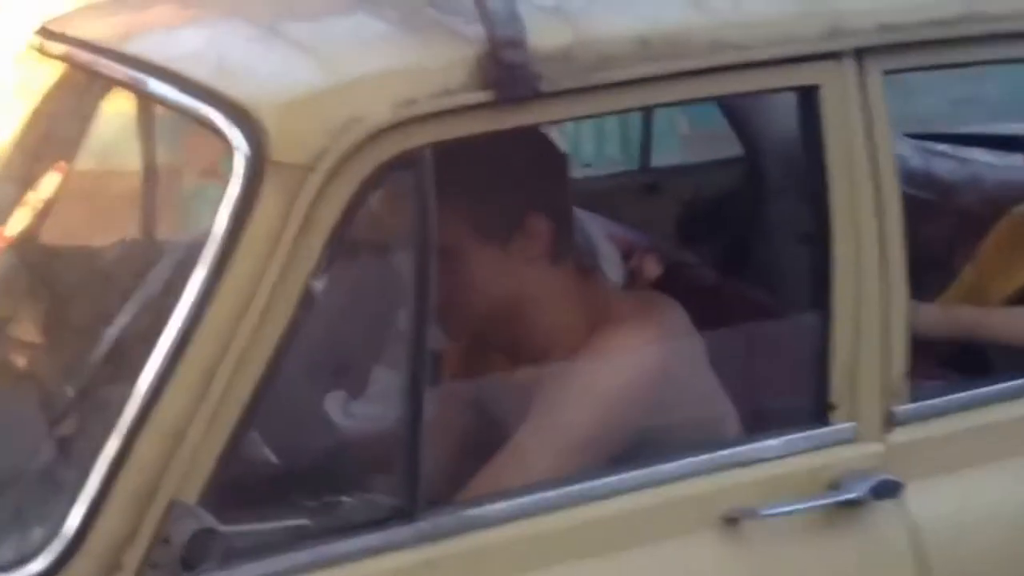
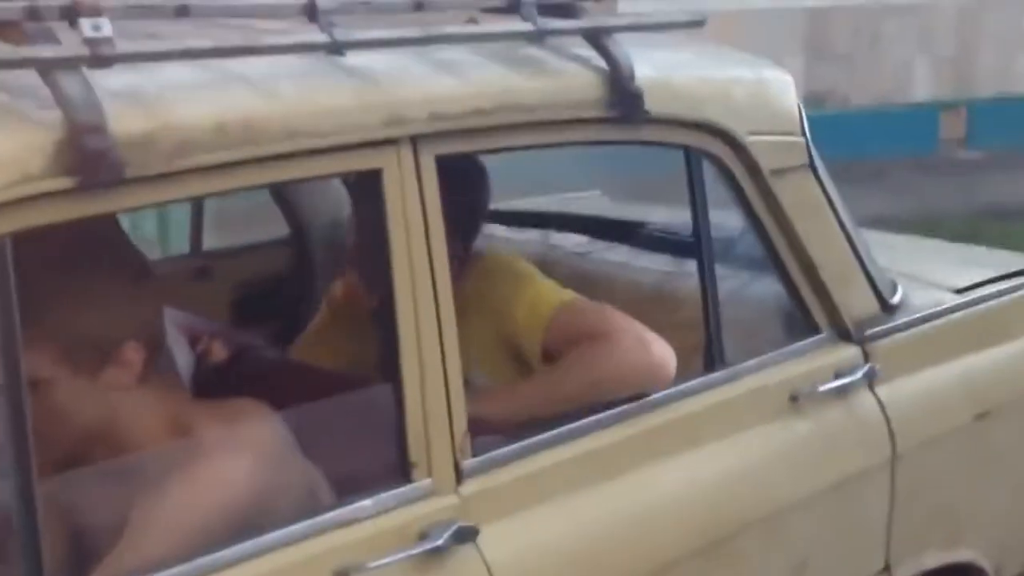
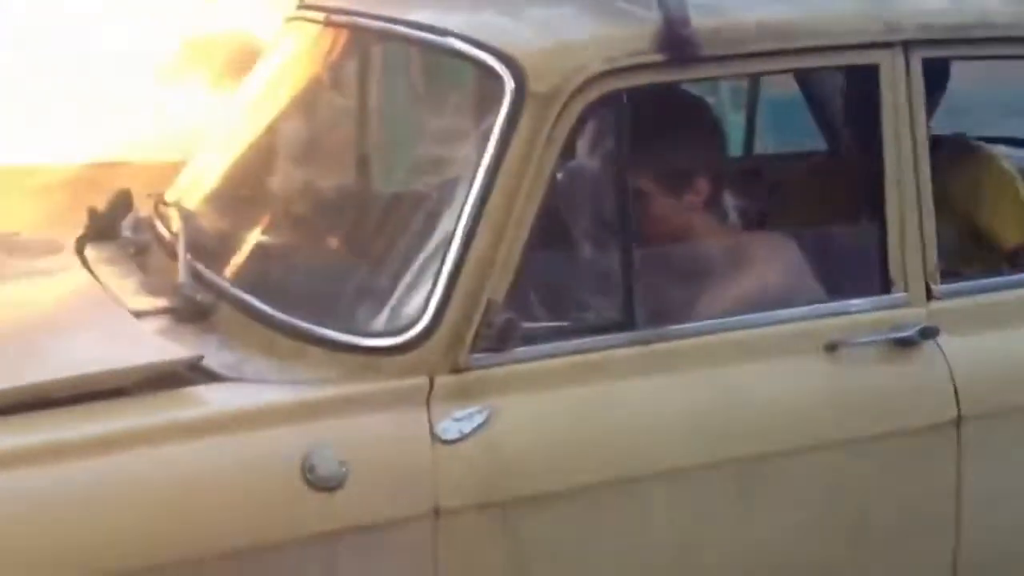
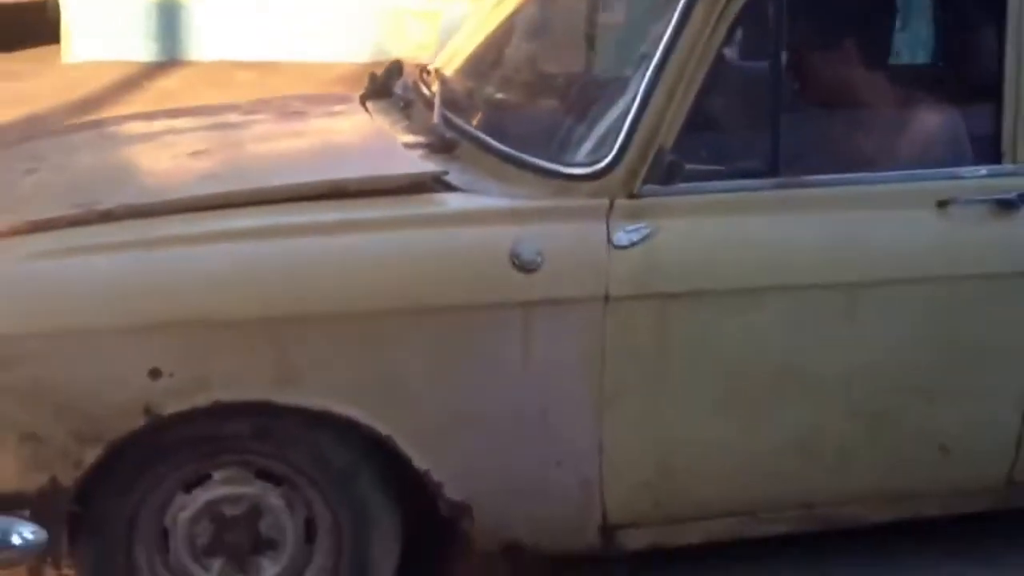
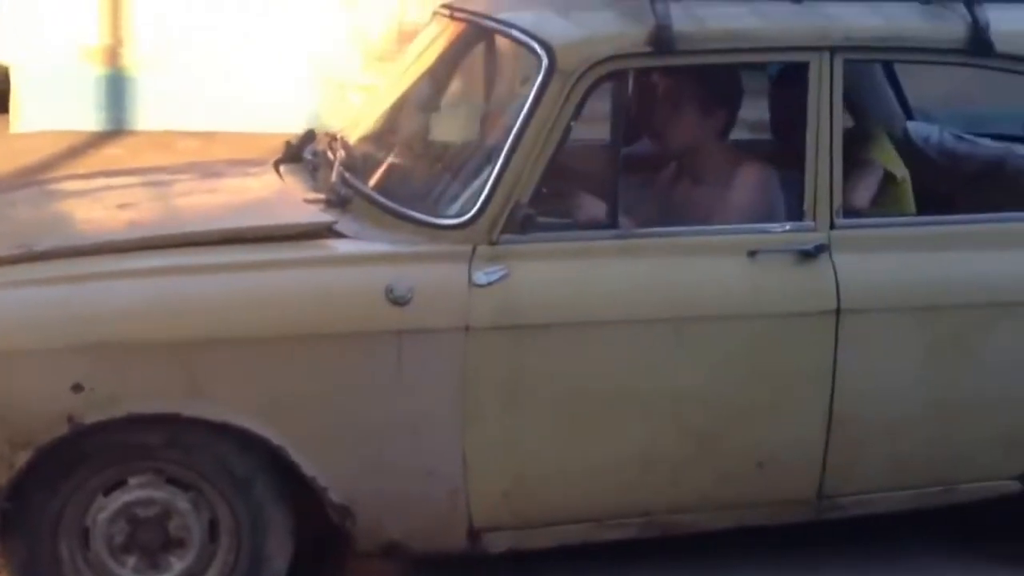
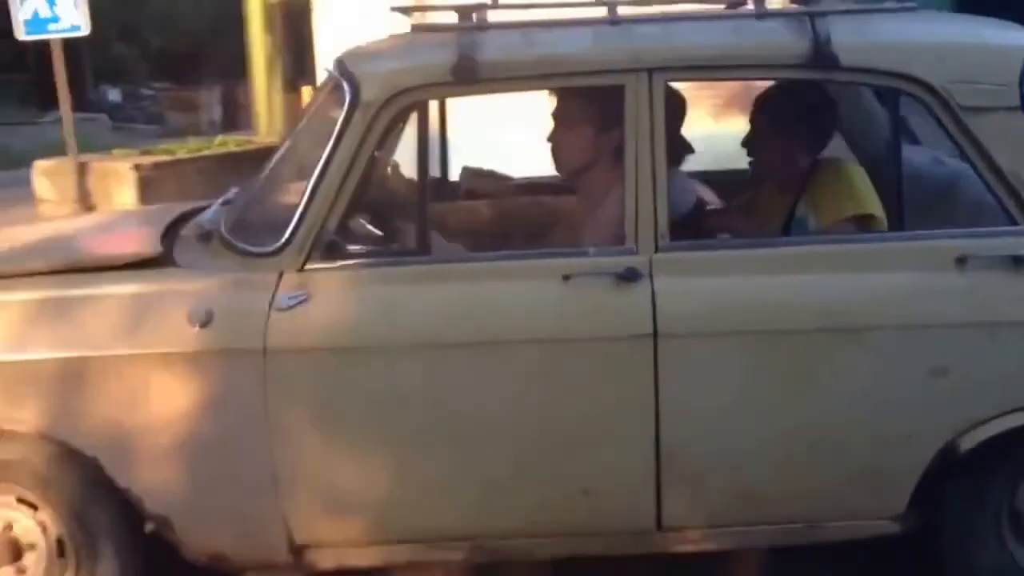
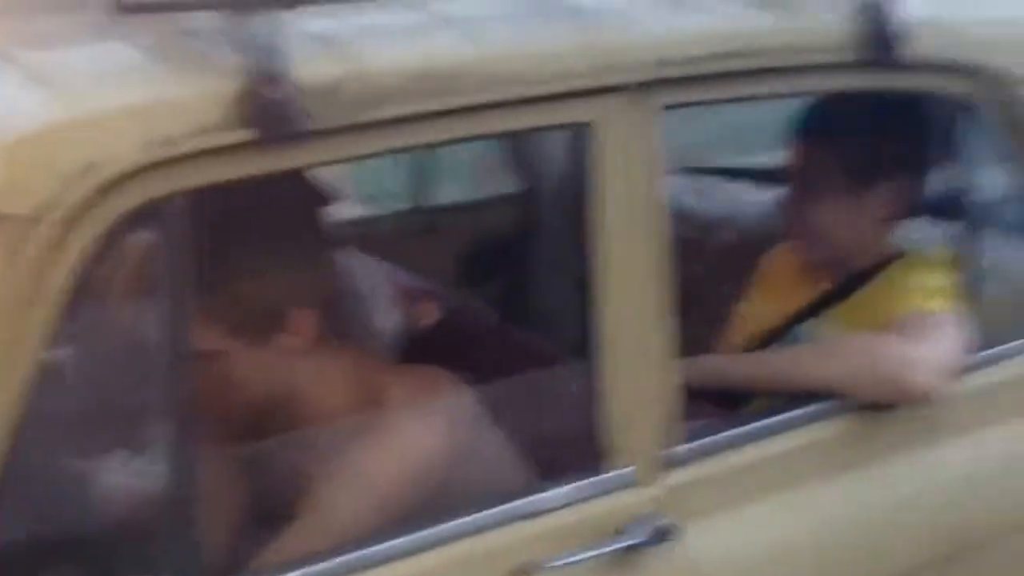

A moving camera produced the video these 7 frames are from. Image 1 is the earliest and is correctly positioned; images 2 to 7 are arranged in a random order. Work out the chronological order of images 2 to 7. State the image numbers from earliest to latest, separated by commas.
7, 2, 3, 4, 5, 6
